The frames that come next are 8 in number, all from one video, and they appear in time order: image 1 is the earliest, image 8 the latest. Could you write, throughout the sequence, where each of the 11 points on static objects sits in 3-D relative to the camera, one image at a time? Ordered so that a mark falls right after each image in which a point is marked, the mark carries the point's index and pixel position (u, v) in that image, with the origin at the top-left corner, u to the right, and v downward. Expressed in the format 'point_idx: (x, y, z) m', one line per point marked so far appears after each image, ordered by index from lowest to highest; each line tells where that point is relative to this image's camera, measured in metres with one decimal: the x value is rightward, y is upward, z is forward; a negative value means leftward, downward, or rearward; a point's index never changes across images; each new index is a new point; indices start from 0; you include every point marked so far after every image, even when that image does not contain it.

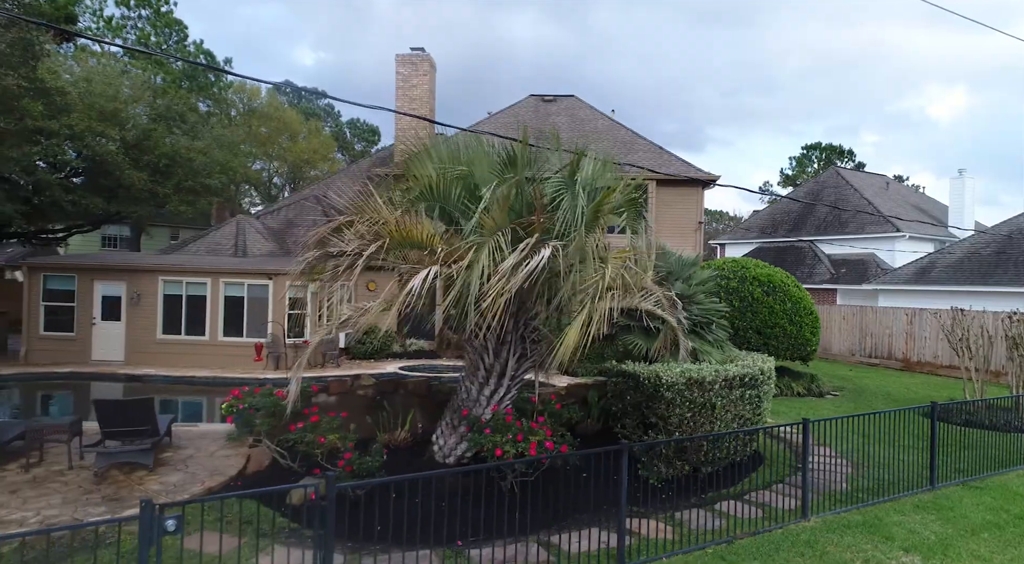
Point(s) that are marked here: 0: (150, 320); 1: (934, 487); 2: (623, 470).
0: (-8.2, -0.9, +14.7) m
1: (+5.1, -2.4, +7.7) m
2: (+0.9, -1.5, +5.2) m
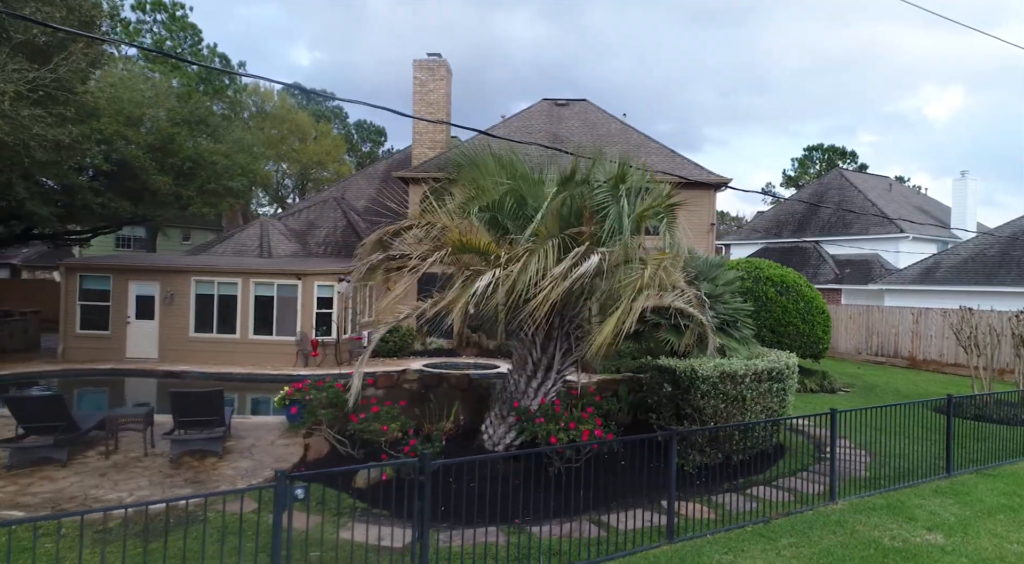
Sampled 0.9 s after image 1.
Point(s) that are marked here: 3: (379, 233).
0: (-7.7, -0.9, +15.2) m
1: (+5.6, -2.4, +8.2) m
2: (+1.4, -1.5, +5.7) m
3: (-1.3, +0.5, +7.2) m
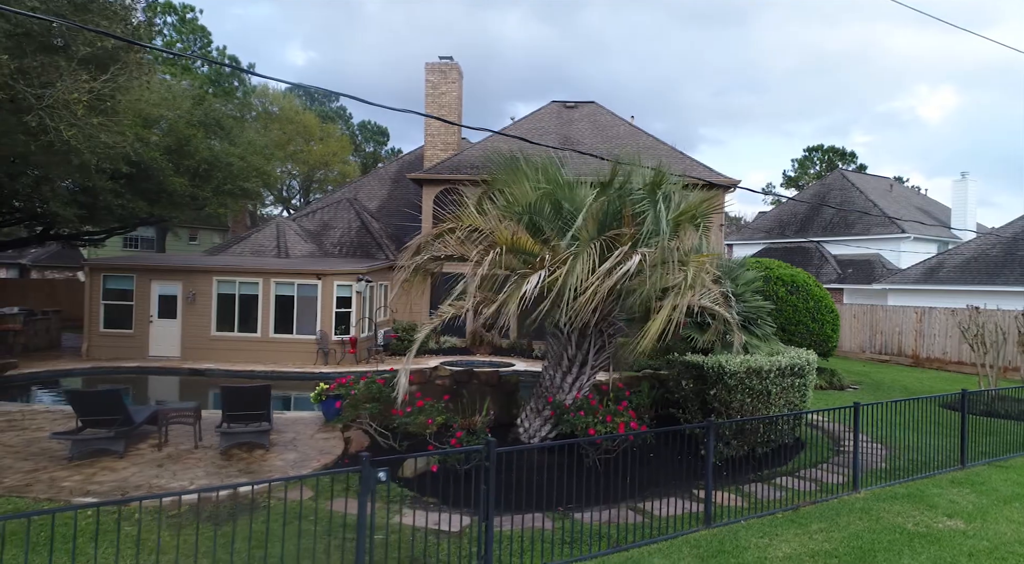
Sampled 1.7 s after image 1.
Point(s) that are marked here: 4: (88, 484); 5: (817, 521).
0: (-7.3, -0.9, +15.5) m
1: (+6.0, -2.4, +8.5) m
2: (+1.8, -1.5, +6.0) m
3: (-0.9, +0.5, +7.5) m
4: (-3.9, -1.9, +6.1) m
5: (+2.8, -2.2, +6.0) m
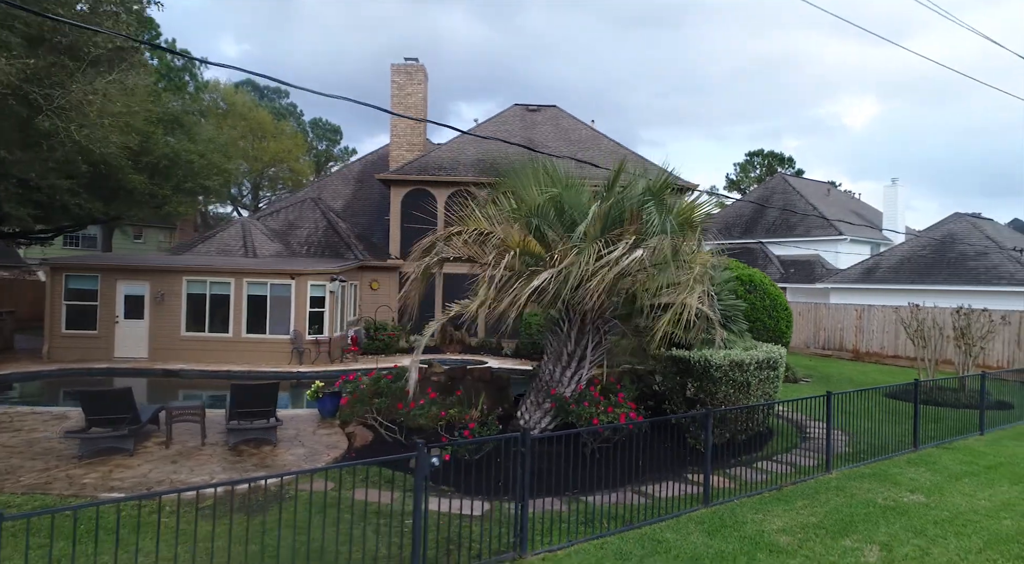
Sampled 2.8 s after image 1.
0: (-7.9, -0.8, +15.2) m
1: (+5.9, -2.4, +9.4) m
2: (+2.0, -1.5, +6.5) m
3: (-0.9, +0.5, +7.8) m
4: (-3.8, -1.9, +6.2) m
5: (+3.0, -2.2, +6.6) m
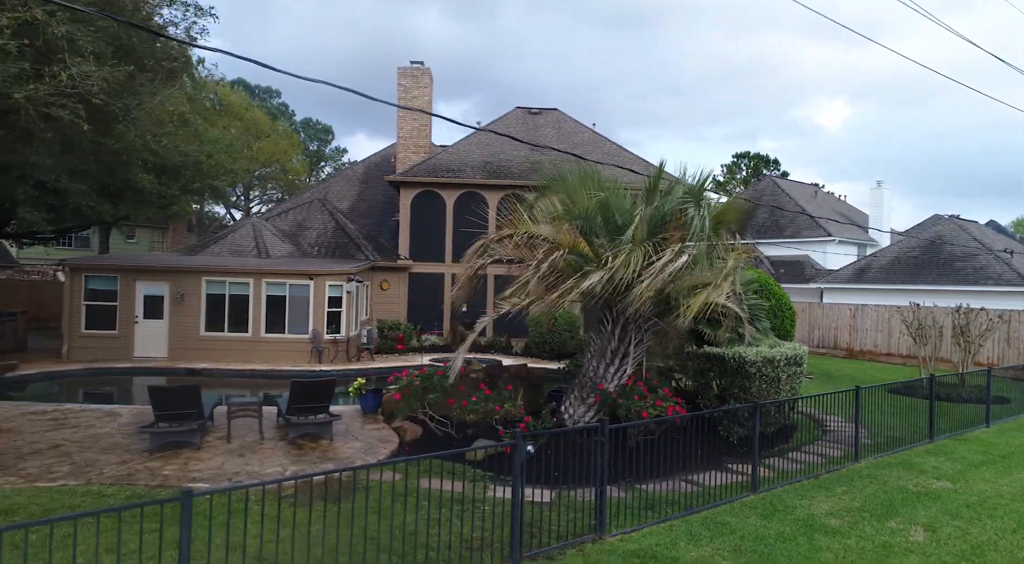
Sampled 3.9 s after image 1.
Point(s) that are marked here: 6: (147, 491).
0: (-7.5, -0.9, +15.4) m
1: (+6.4, -2.4, +9.9) m
2: (+2.6, -1.5, +6.9) m
3: (-0.3, +0.5, +8.1) m
4: (-3.2, -1.9, +6.4) m
5: (+3.6, -2.2, +7.0) m
6: (-3.3, -1.9, +5.8) m
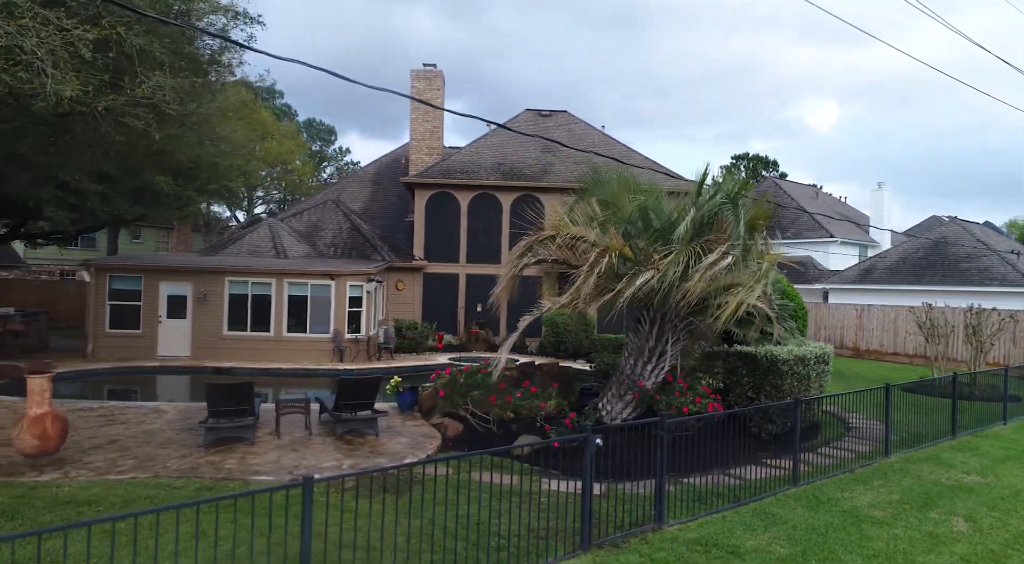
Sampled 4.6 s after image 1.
0: (-7.1, -0.9, +15.5) m
1: (+6.9, -2.4, +10.1) m
2: (+3.1, -1.5, +7.1) m
3: (+0.2, +0.5, +8.3) m
4: (-2.7, -1.9, +6.6) m
5: (+4.1, -2.2, +7.3) m
6: (-2.8, -1.9, +6.0) m
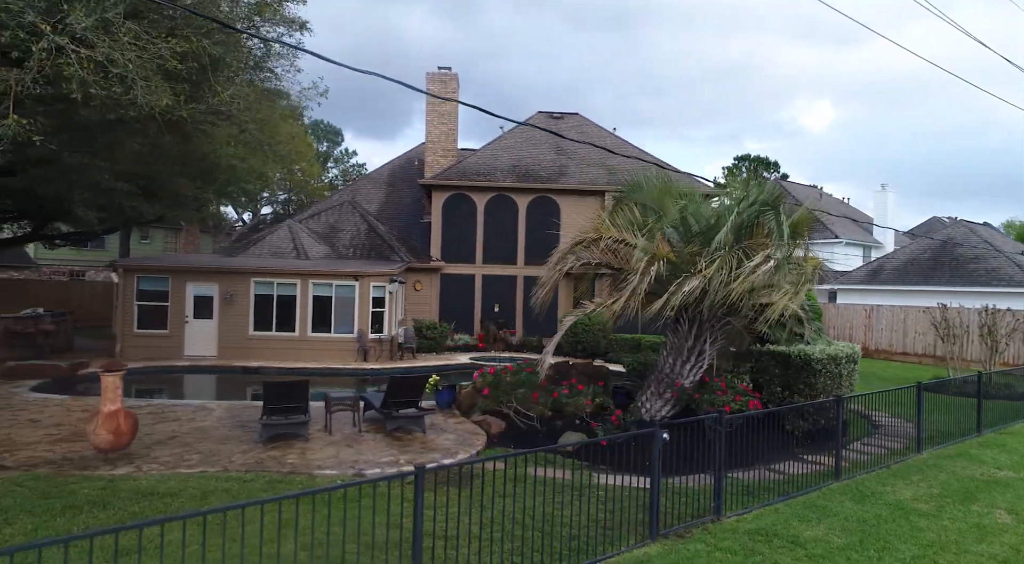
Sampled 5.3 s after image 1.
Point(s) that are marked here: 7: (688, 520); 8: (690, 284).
0: (-6.5, -0.9, +15.7) m
1: (+7.4, -2.4, +10.3) m
2: (+3.6, -1.5, +7.4) m
3: (+0.7, +0.5, +8.6) m
4: (-2.1, -1.9, +6.8) m
5: (+4.6, -2.2, +7.5) m
6: (-2.2, -1.9, +6.2) m
7: (+1.5, -2.1, +5.7) m
8: (+2.0, 0.0, +7.3) m
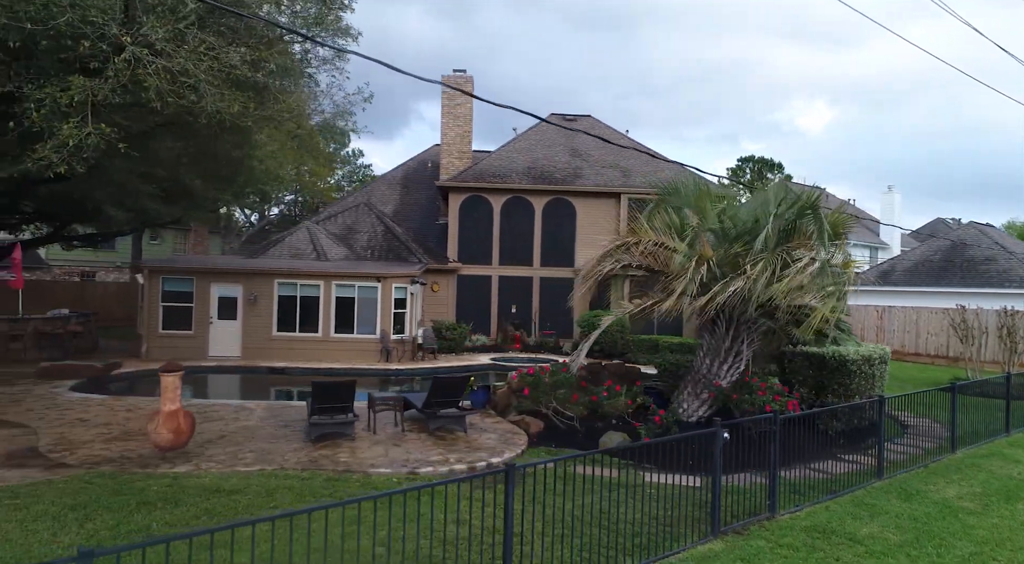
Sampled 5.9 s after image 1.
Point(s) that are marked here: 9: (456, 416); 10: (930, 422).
0: (-6.0, -0.9, +15.9) m
1: (+8.0, -2.4, +10.4) m
2: (+4.2, -1.5, +7.5) m
3: (+1.2, +0.5, +8.7) m
4: (-1.6, -1.9, +6.9) m
5: (+5.1, -2.2, +7.6) m
6: (-1.7, -1.9, +6.3) m
7: (+2.0, -2.1, +5.8) m
8: (+2.5, 0.0, +7.5) m
9: (-0.7, -1.7, +8.4) m
10: (+5.6, -1.9, +8.7) m
